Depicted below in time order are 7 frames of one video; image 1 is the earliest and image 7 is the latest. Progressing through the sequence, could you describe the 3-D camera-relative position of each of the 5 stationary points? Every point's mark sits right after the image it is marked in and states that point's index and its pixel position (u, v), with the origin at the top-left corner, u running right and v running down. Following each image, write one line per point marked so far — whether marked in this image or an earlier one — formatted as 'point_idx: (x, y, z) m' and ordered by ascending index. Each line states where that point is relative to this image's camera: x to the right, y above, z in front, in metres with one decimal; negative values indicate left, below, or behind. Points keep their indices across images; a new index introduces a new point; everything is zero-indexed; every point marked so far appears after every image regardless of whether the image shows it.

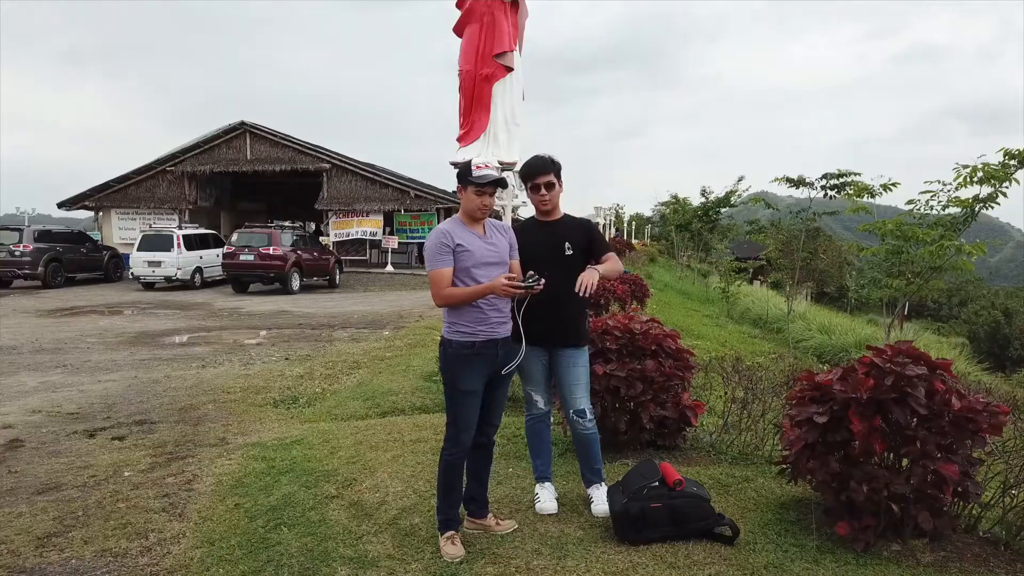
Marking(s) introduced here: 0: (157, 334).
0: (-3.9, -0.5, +7.0) m
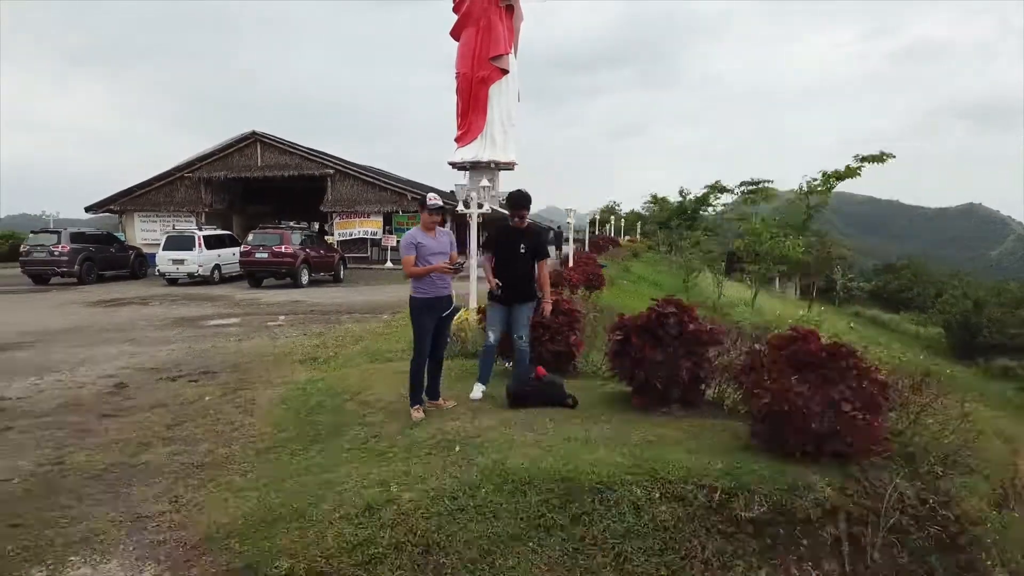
0: (-4.2, -0.4, +8.4) m
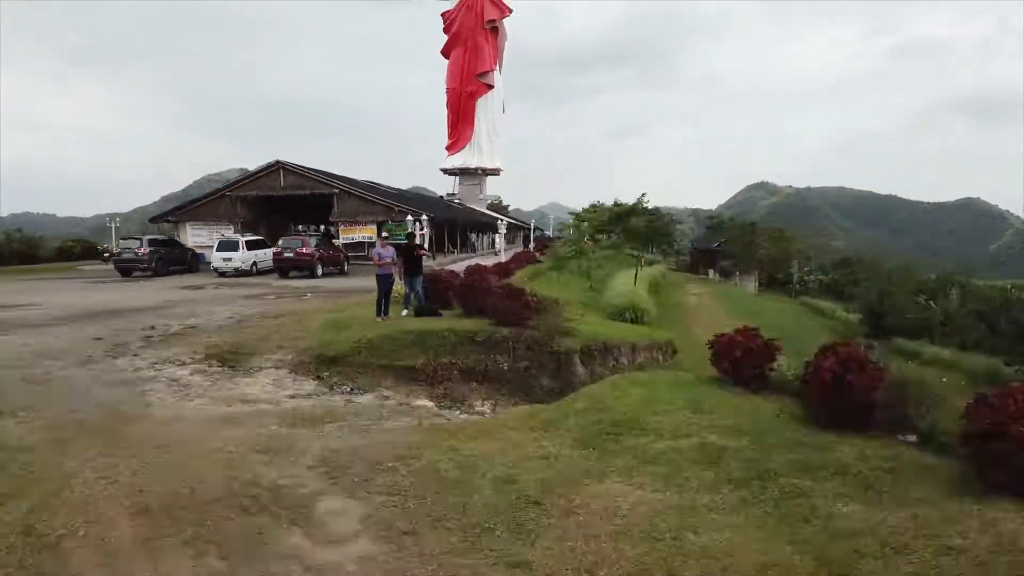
0: (-5.4, -0.2, +13.4) m
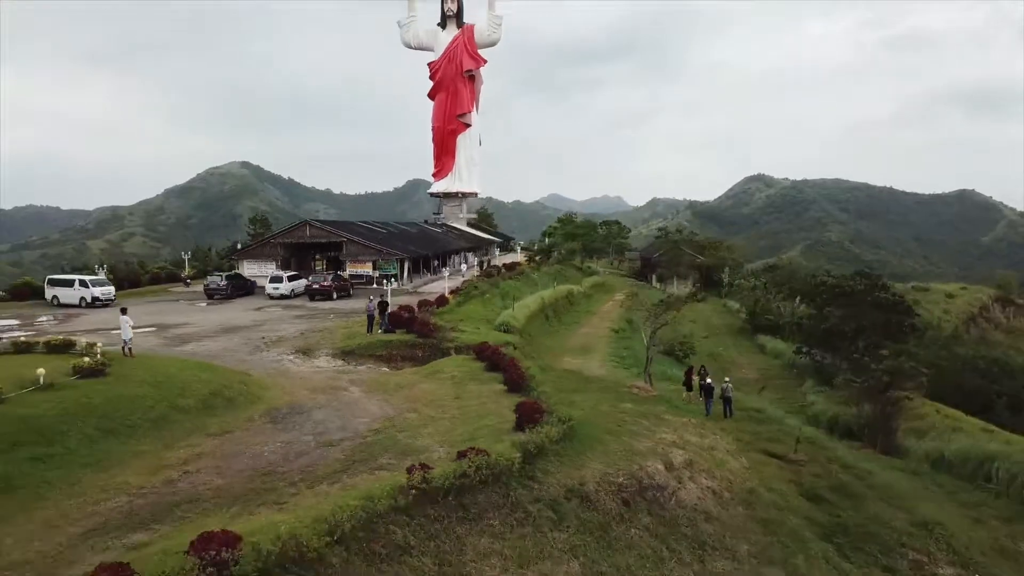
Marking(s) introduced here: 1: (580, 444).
0: (-7.9, -1.0, +23.9) m
1: (+1.1, -2.6, +10.5) m
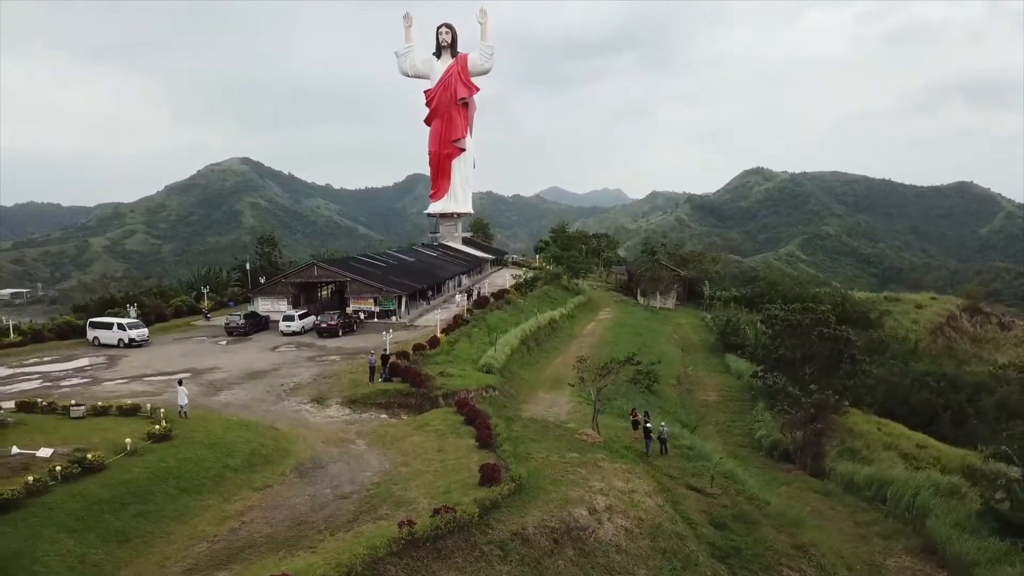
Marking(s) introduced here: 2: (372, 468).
0: (-8.6, -3.0, +27.7) m
1: (+0.3, -4.6, +14.4) m
2: (-3.5, -4.5, +15.9) m
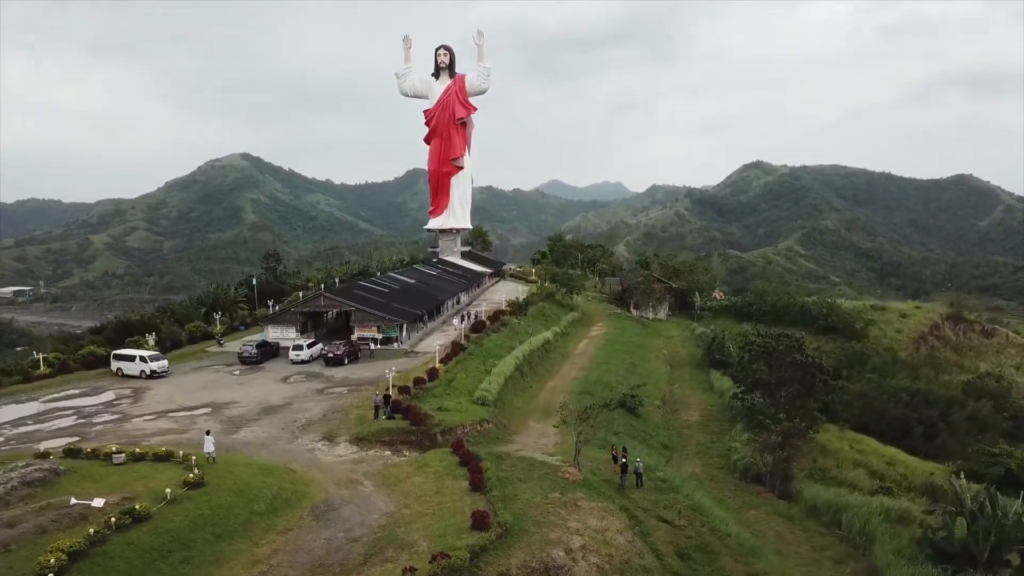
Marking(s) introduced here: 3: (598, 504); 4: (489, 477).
0: (-9.0, -4.8, +30.1) m
1: (0.0, -6.5, +16.7) m
2: (-3.8, -6.3, +18.2) m
3: (+2.6, -6.7, +19.8) m
4: (-0.7, -5.8, +19.8) m
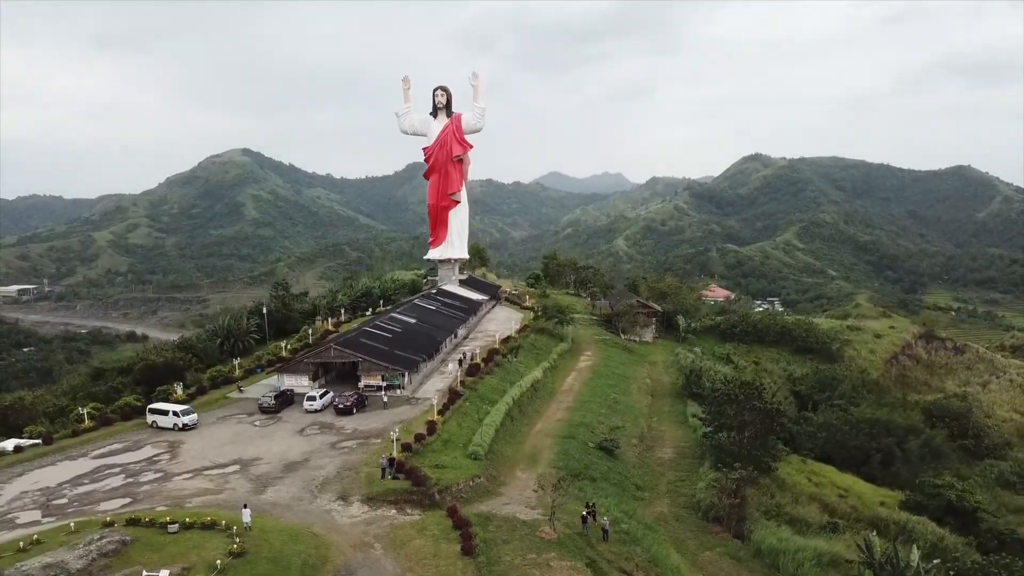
0: (-9.5, -8.3, +34.3) m
1: (-0.6, -10.2, +20.9) m
2: (-4.4, -10.0, +22.5) m
3: (+2.1, -10.3, +24.1) m
4: (-1.3, -9.4, +24.0) m
